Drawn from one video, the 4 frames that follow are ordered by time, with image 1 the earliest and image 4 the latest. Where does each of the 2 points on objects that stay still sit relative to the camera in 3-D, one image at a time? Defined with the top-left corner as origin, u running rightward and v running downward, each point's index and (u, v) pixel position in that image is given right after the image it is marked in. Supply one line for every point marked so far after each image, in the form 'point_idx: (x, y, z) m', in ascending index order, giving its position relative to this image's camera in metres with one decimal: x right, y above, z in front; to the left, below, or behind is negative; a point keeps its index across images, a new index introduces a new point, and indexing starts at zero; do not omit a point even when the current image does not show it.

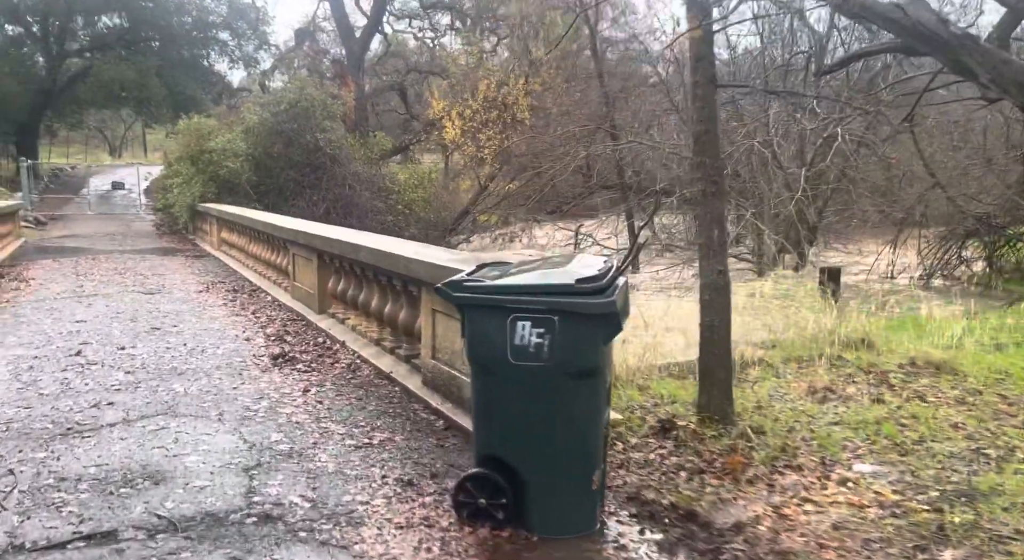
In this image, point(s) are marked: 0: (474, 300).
0: (-0.1, -0.1, +2.9) m
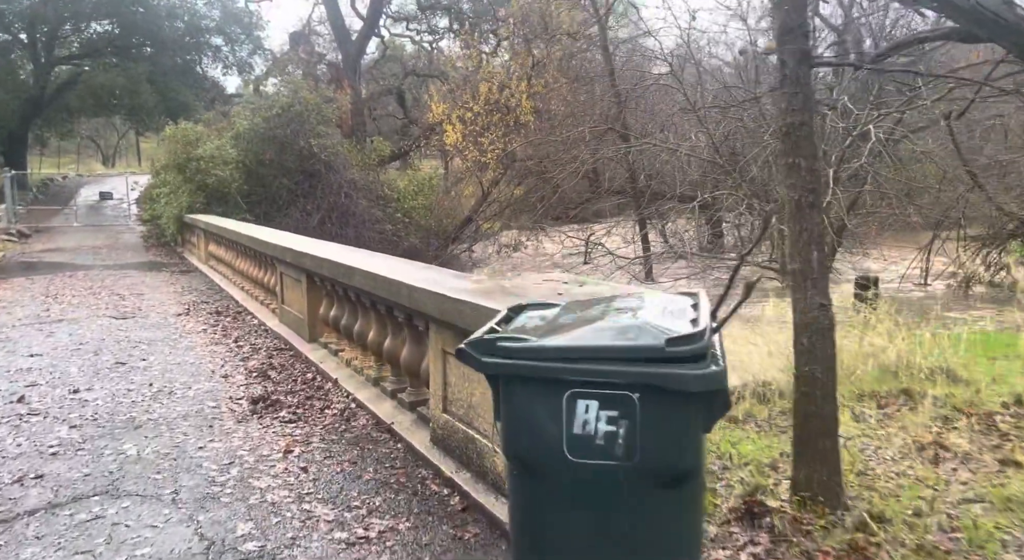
0: (0.0, -0.2, +2.0) m
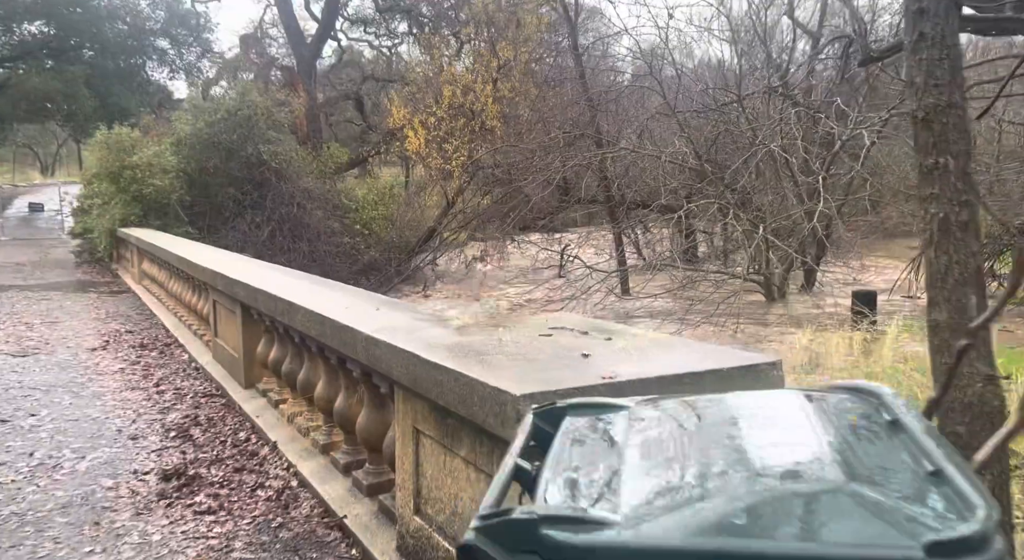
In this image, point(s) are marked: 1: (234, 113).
0: (+0.1, -0.4, +0.9) m
1: (-5.4, +3.3, +15.9) m
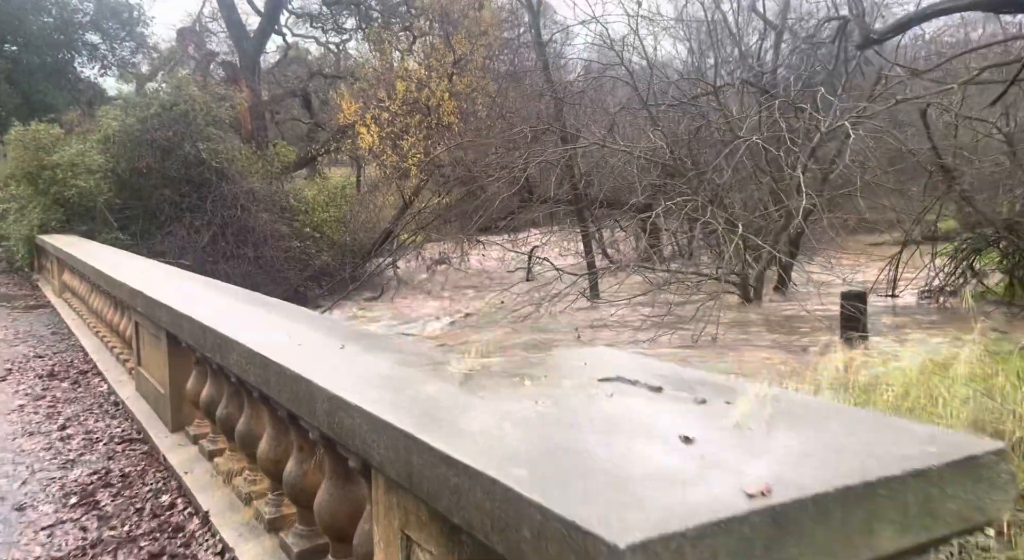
0: (+0.3, -0.4, +0.1) m
1: (-6.2, +3.1, +14.7) m
